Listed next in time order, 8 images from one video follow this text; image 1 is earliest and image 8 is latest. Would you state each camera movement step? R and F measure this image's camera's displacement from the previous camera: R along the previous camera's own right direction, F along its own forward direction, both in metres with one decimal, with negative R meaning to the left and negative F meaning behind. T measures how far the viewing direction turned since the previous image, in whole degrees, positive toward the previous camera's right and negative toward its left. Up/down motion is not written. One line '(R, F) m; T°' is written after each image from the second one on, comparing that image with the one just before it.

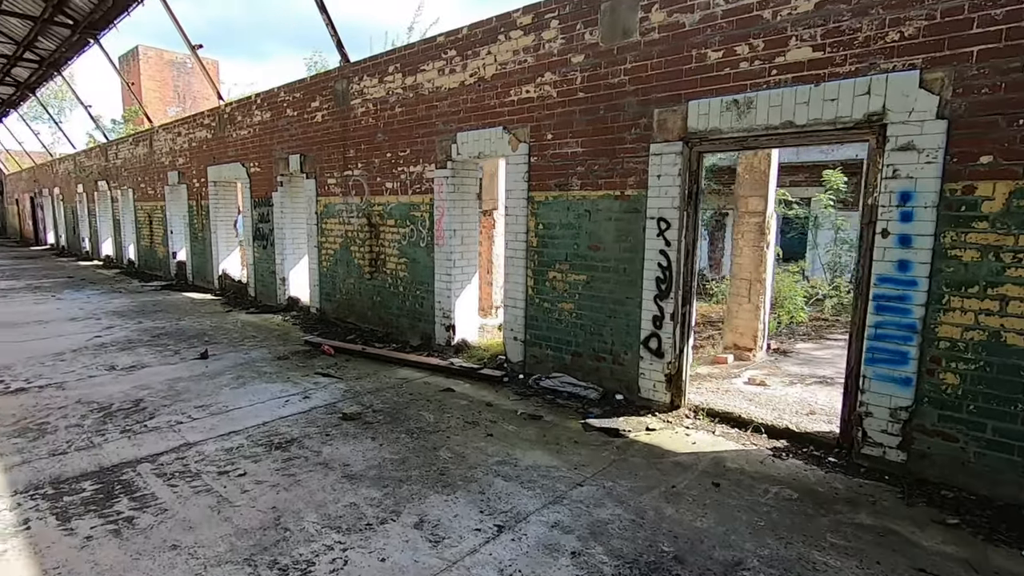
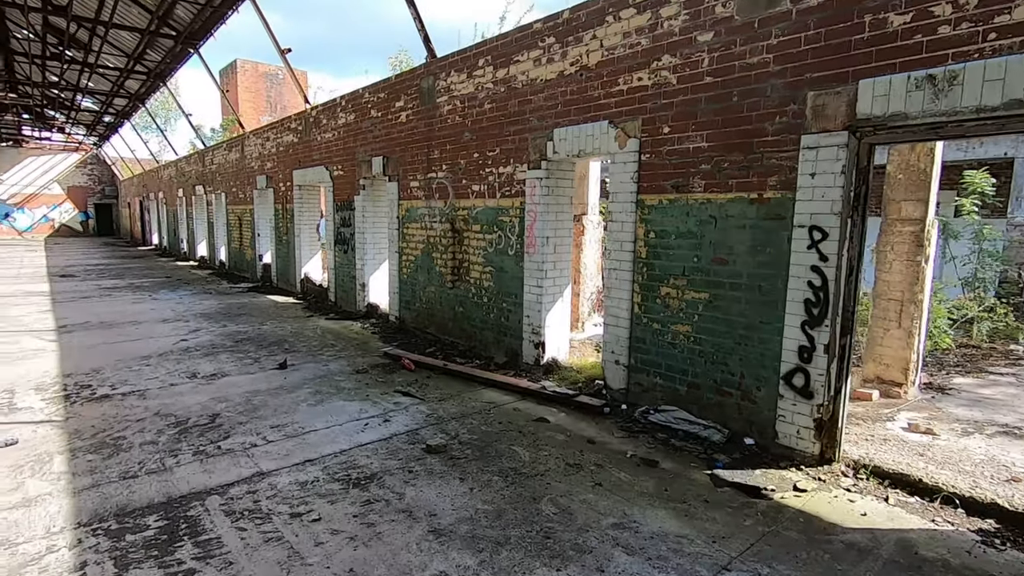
(-0.3, +0.5) m; -7°
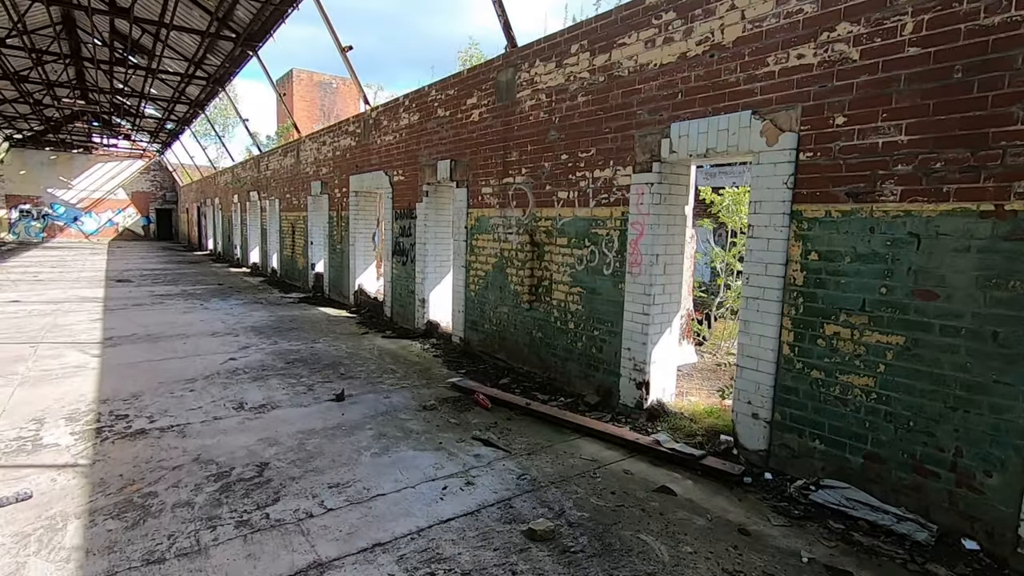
(-0.4, +0.8) m; -4°
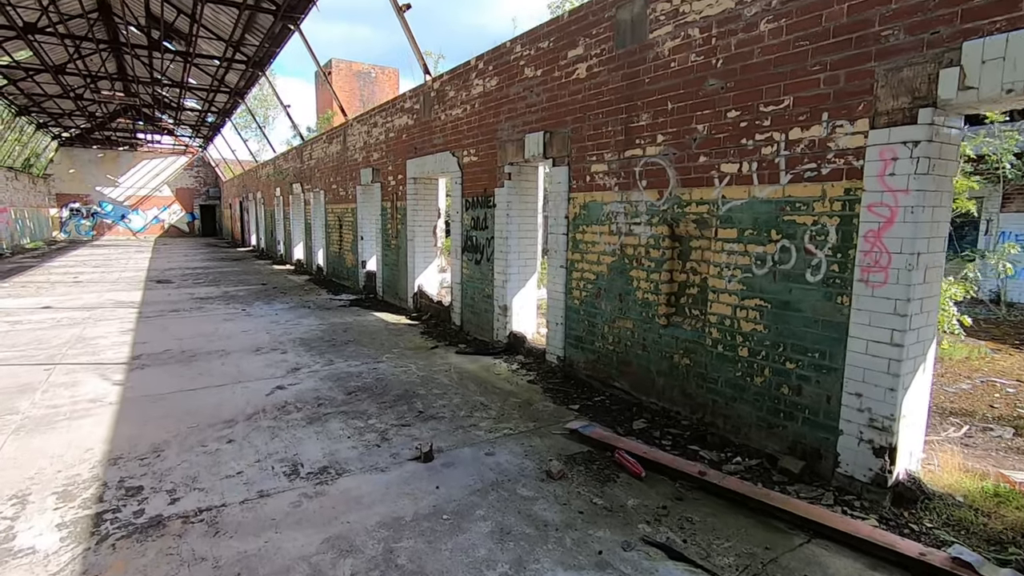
(-0.7, +1.3) m; -4°
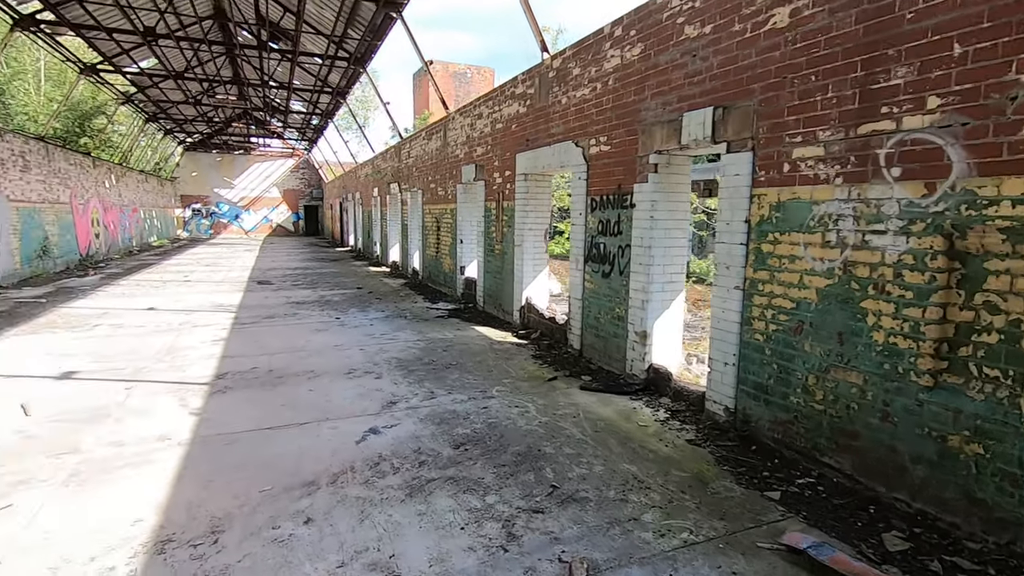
(-0.5, +1.0) m; -9°
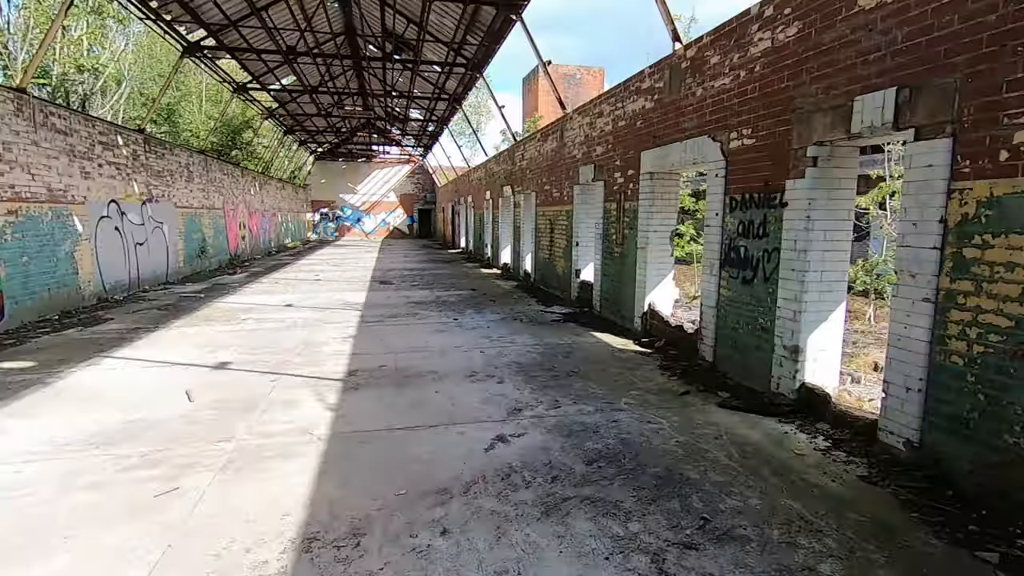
(-0.2, +0.2) m; -11°
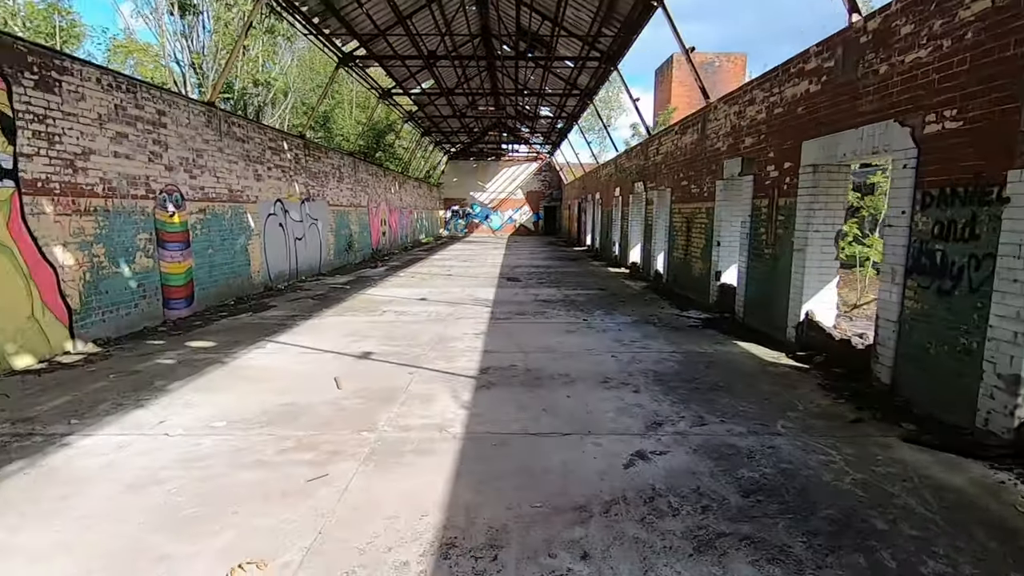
(-0.1, +0.2) m; -13°
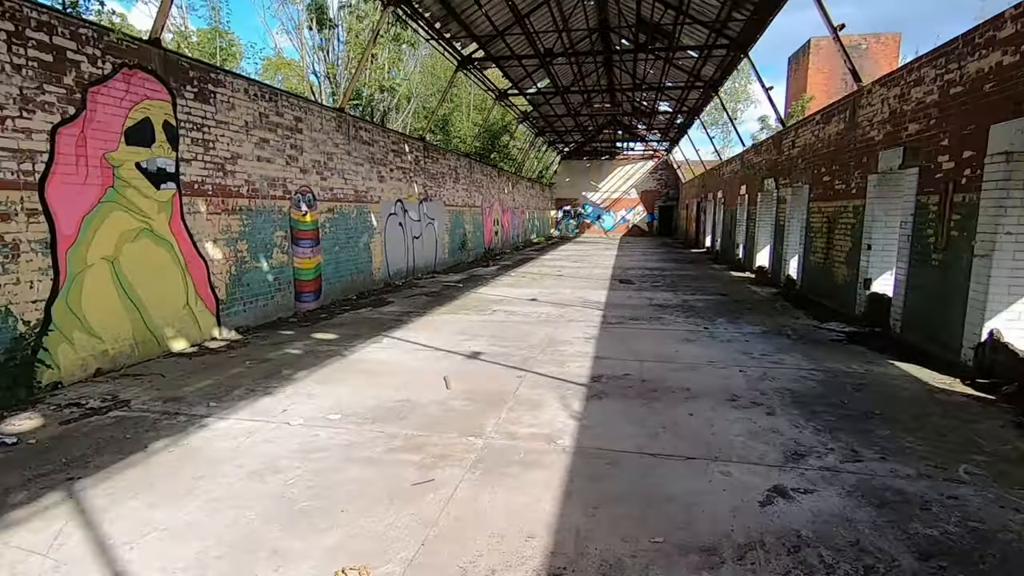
(-0.1, +0.2) m; -12°
